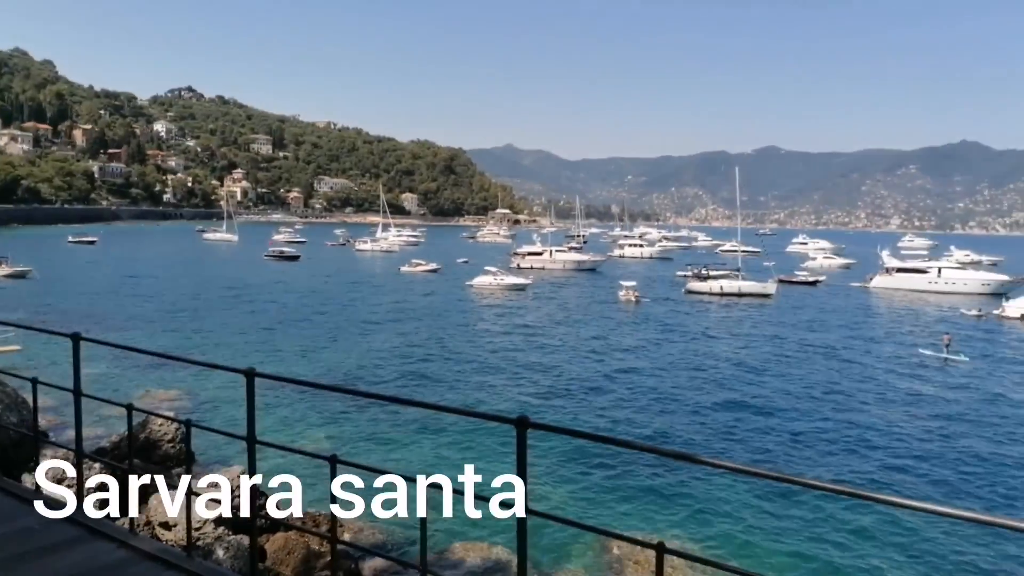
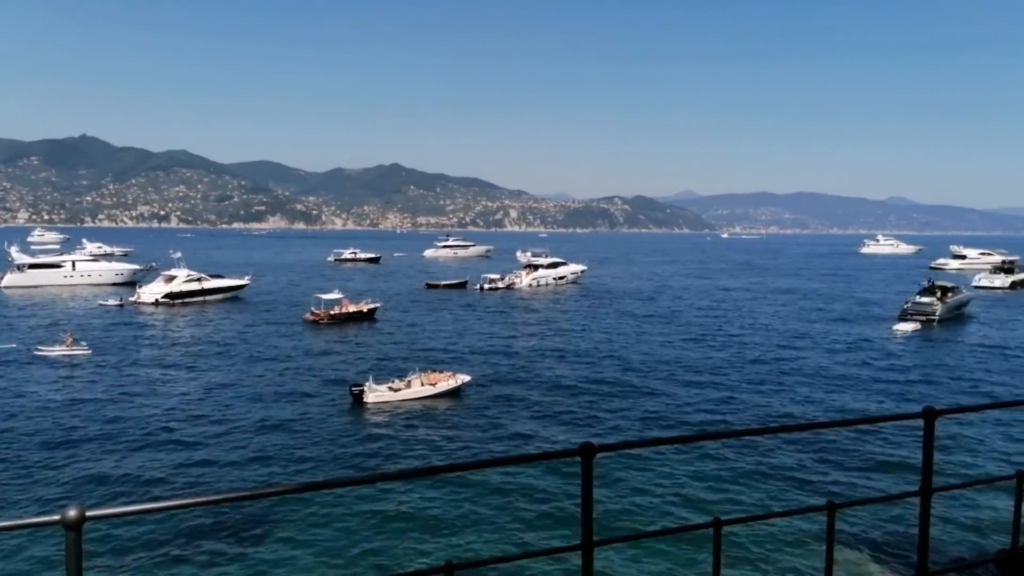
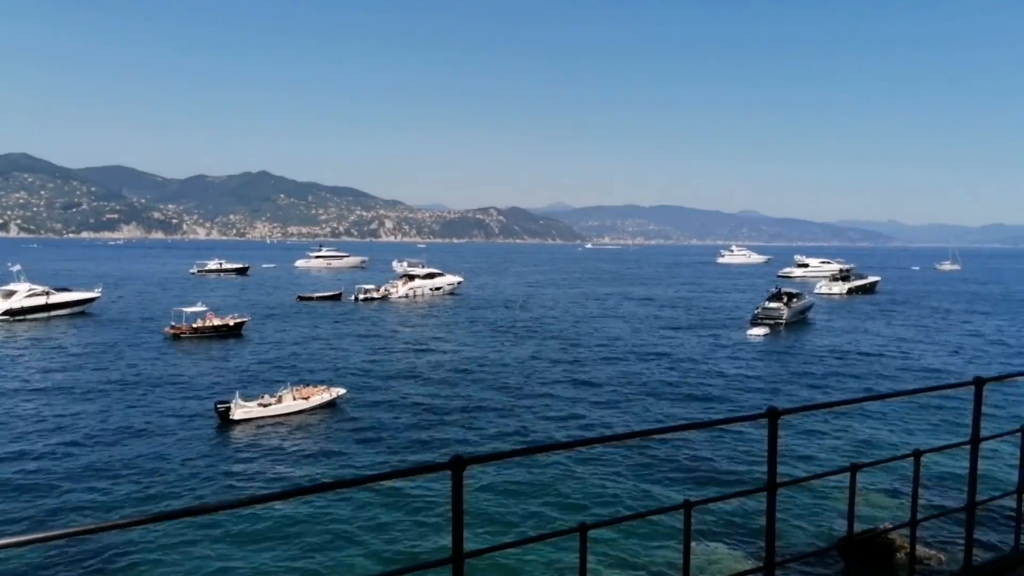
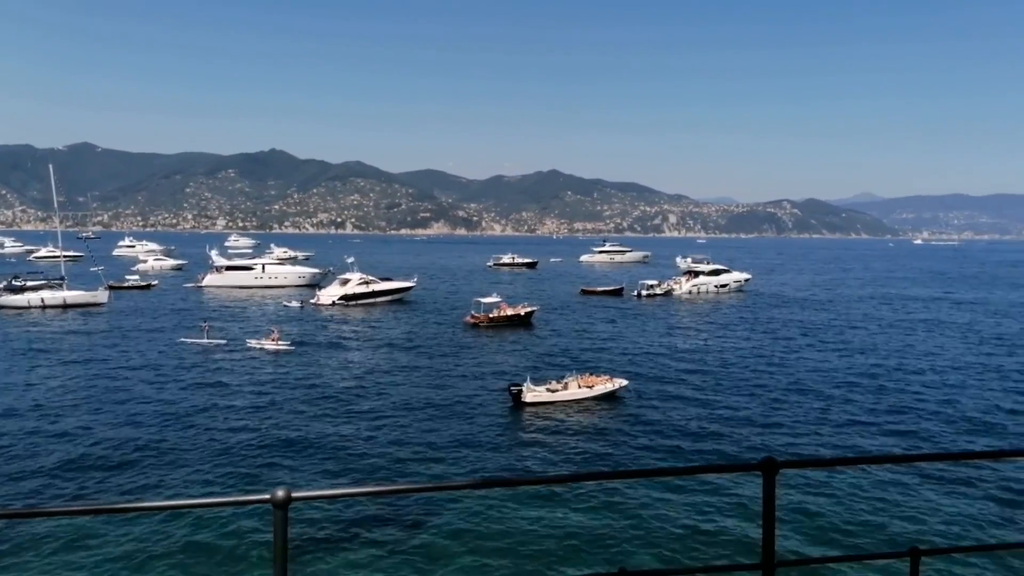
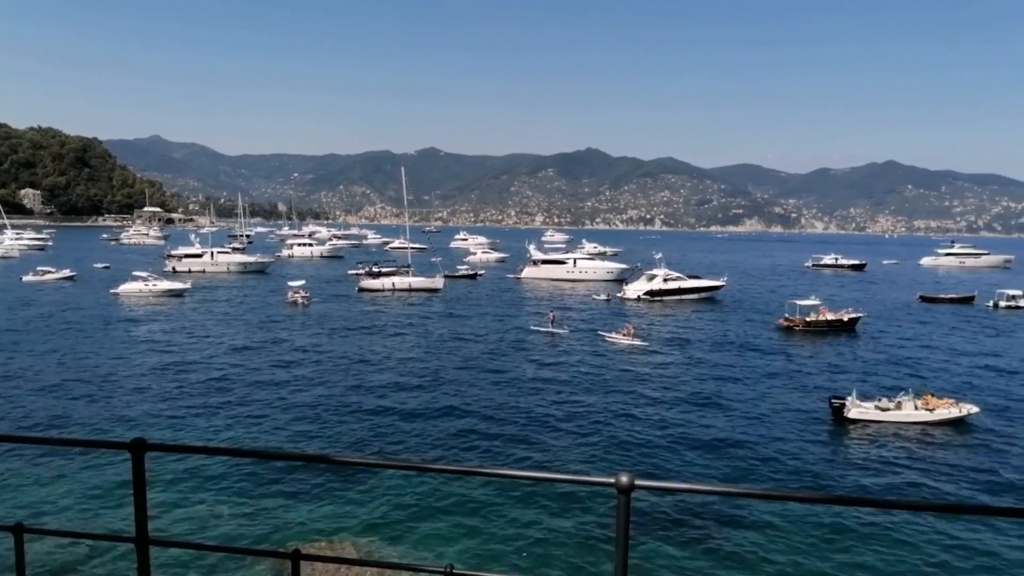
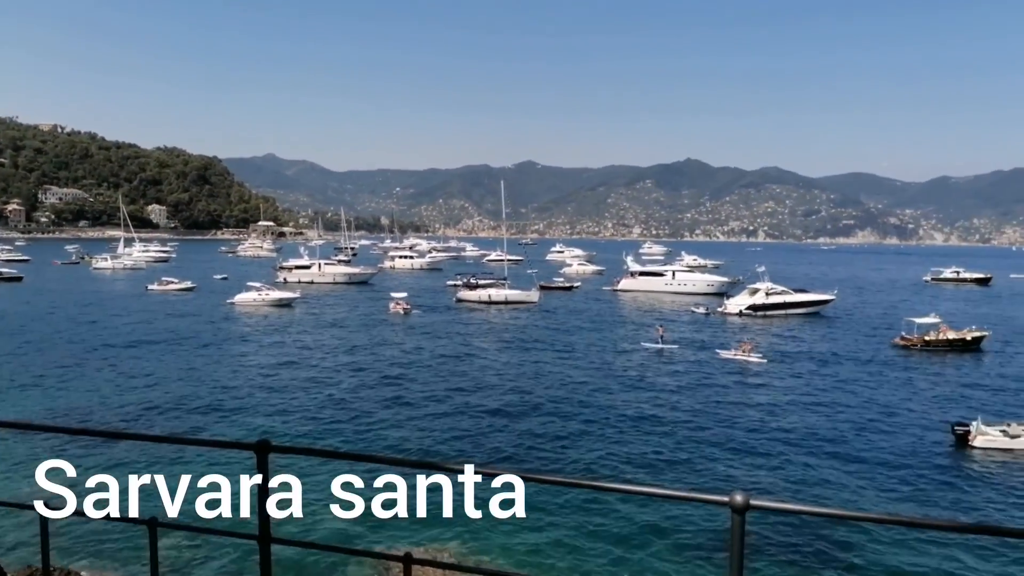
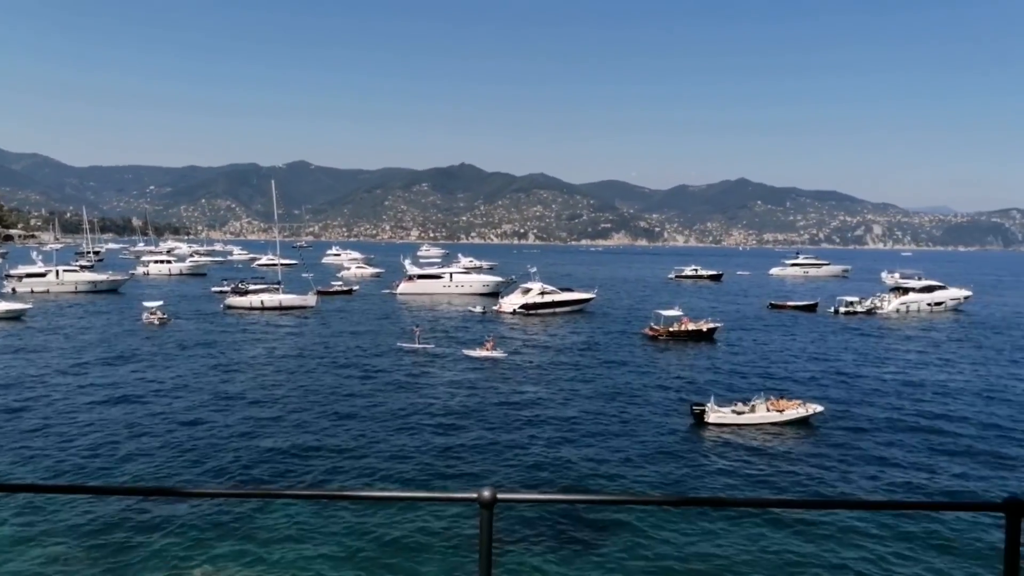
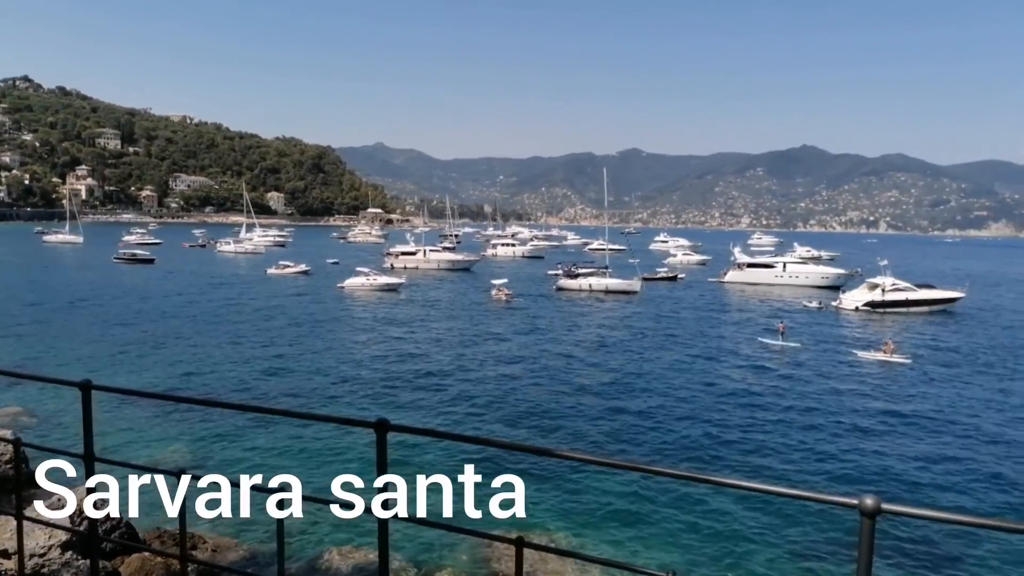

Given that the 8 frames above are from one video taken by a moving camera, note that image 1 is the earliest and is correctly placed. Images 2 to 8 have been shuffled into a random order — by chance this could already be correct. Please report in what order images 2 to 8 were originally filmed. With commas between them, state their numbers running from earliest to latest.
8, 6, 5, 7, 4, 2, 3
